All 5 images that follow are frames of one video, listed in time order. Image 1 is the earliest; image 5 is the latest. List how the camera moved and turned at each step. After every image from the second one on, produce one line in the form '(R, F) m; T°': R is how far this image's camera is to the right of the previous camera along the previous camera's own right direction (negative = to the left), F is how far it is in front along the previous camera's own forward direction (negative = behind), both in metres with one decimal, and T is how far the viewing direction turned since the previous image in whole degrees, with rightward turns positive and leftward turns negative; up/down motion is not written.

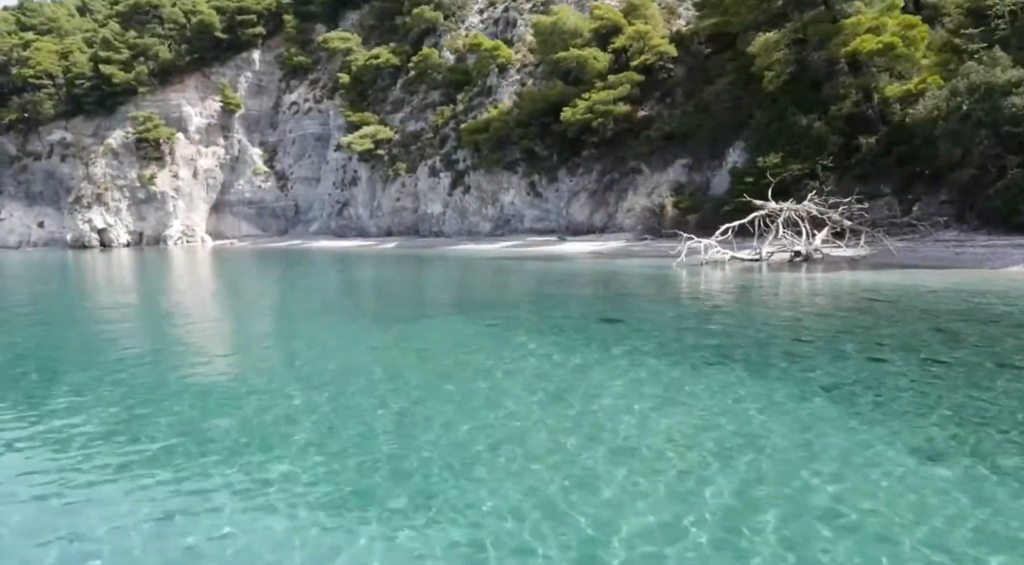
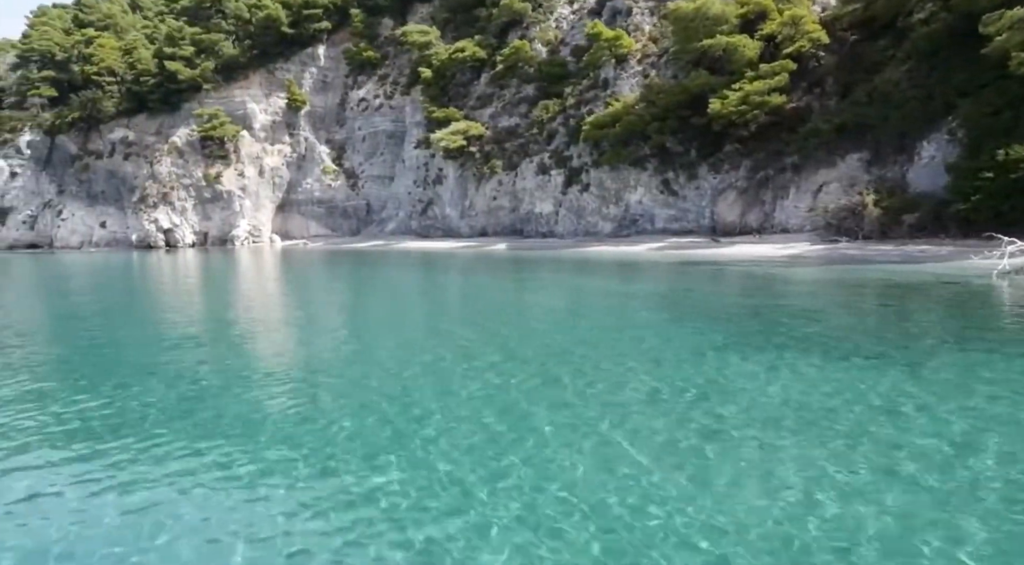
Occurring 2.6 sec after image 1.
(-5.0, +2.0) m; -1°
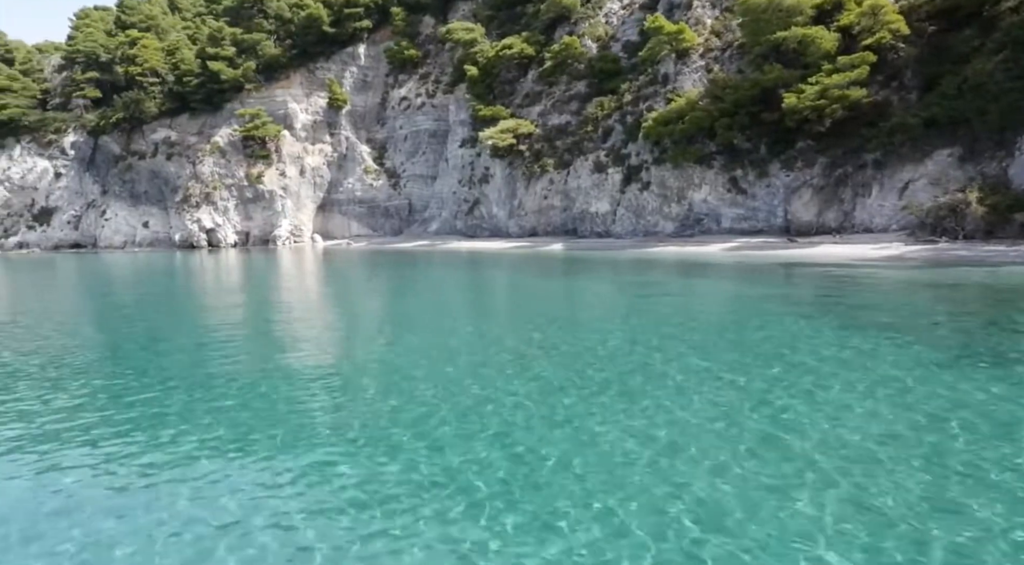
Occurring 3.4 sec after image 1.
(-1.6, +0.8) m; -2°
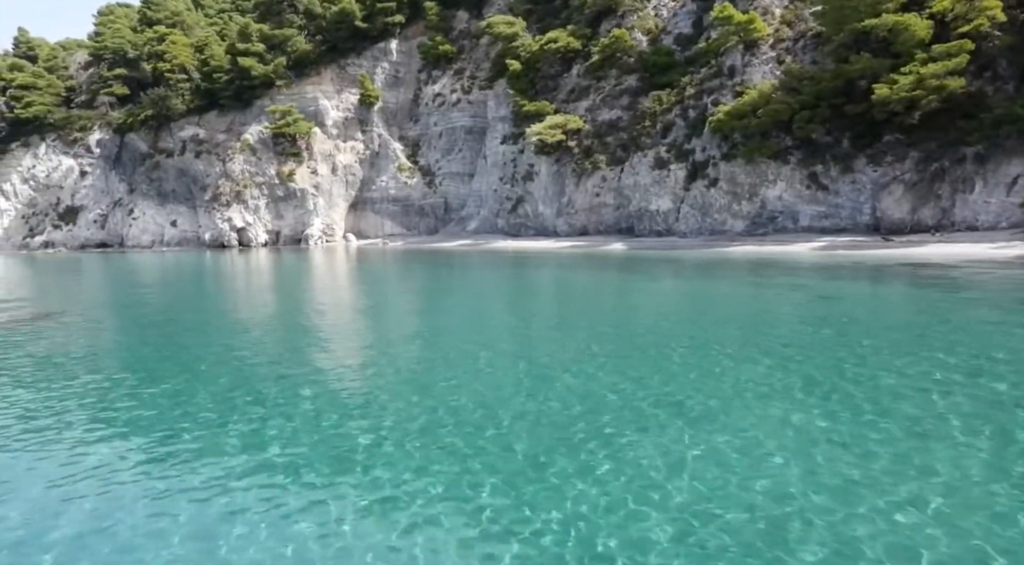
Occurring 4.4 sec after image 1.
(-2.5, +1.3) m; 0°
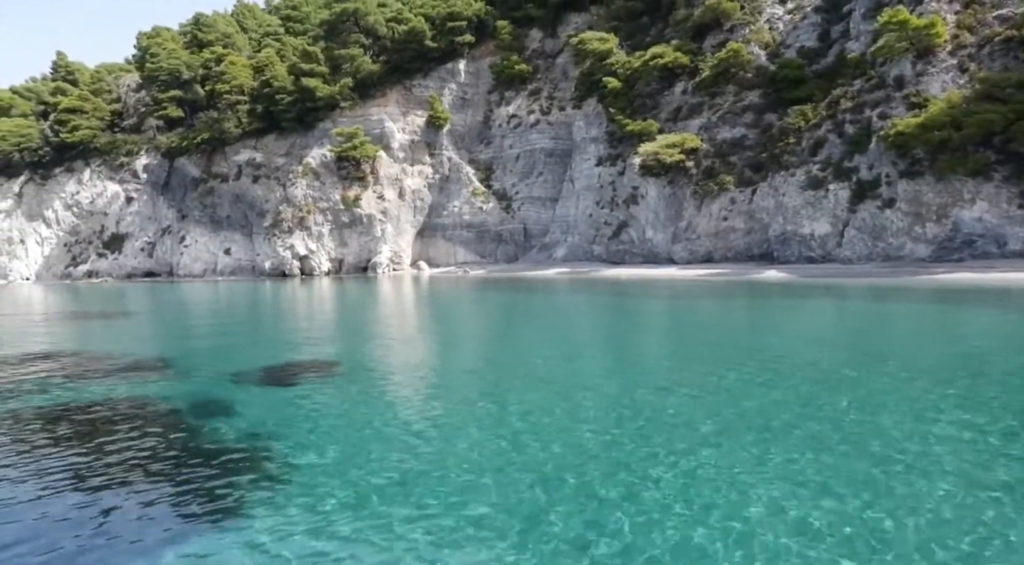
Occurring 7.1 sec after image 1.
(-6.1, +3.4) m; 0°
